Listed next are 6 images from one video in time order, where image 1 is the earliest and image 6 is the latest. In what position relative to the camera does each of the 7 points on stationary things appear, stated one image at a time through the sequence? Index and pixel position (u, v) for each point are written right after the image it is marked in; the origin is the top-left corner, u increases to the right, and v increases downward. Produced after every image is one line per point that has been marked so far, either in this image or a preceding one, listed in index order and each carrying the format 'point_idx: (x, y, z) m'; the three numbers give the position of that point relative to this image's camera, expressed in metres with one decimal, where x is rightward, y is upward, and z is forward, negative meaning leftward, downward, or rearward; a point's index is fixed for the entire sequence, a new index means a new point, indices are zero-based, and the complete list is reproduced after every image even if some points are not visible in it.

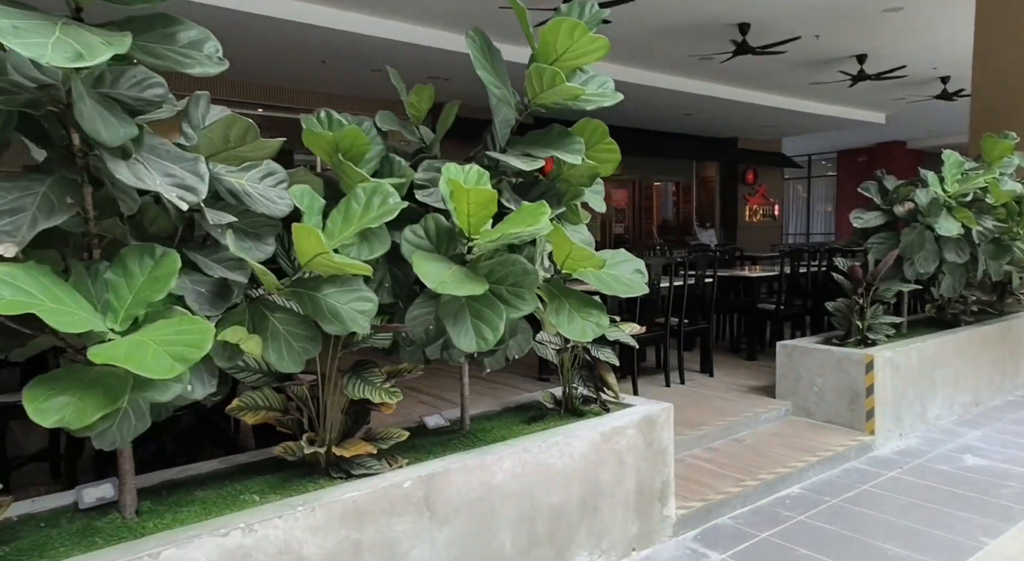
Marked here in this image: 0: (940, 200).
0: (+2.3, +0.4, +4.3) m
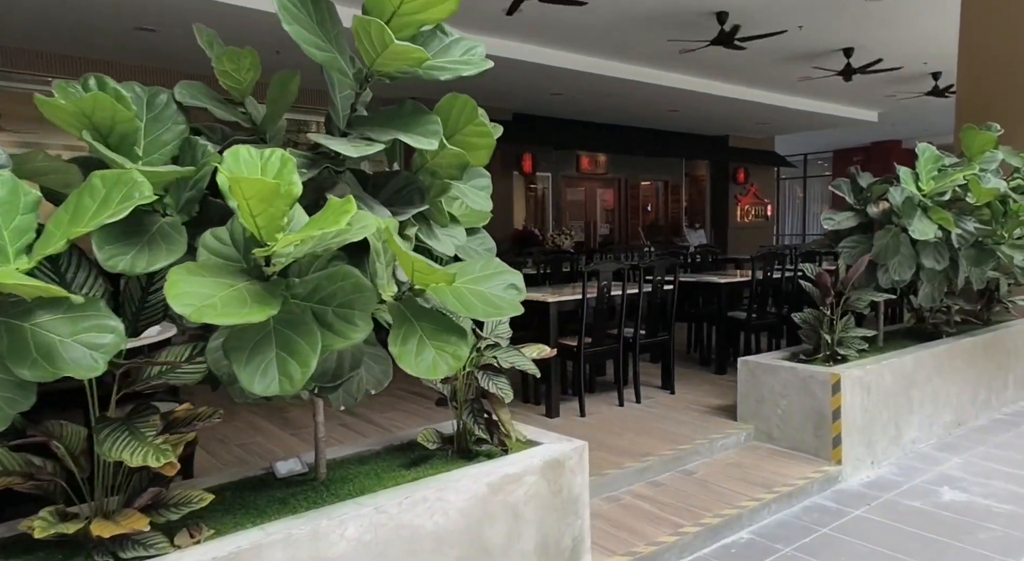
0: (+1.9, +0.4, +3.8) m
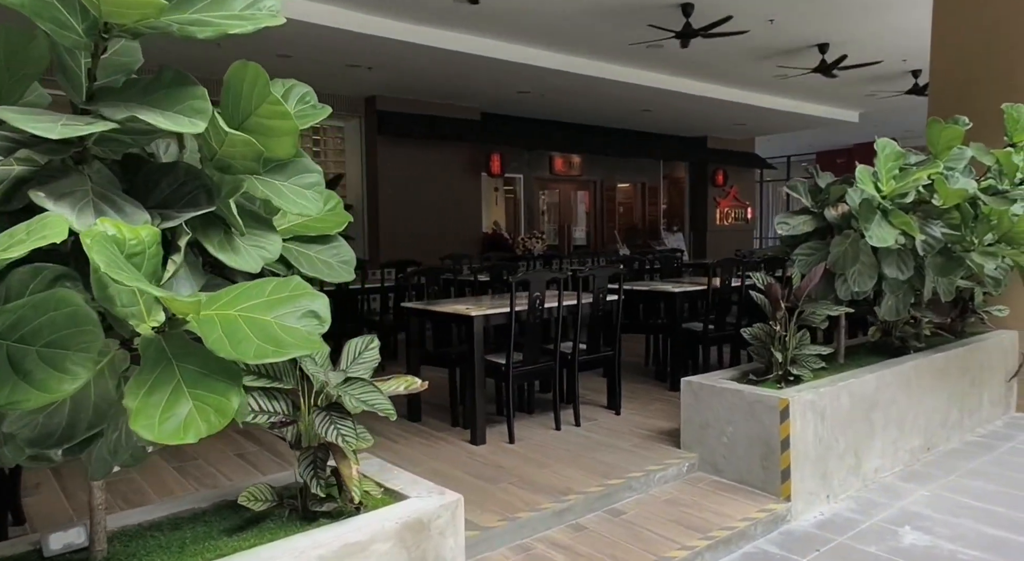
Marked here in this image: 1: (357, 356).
0: (+1.5, +0.3, +3.4) m
1: (-0.4, -0.2, +2.1) m
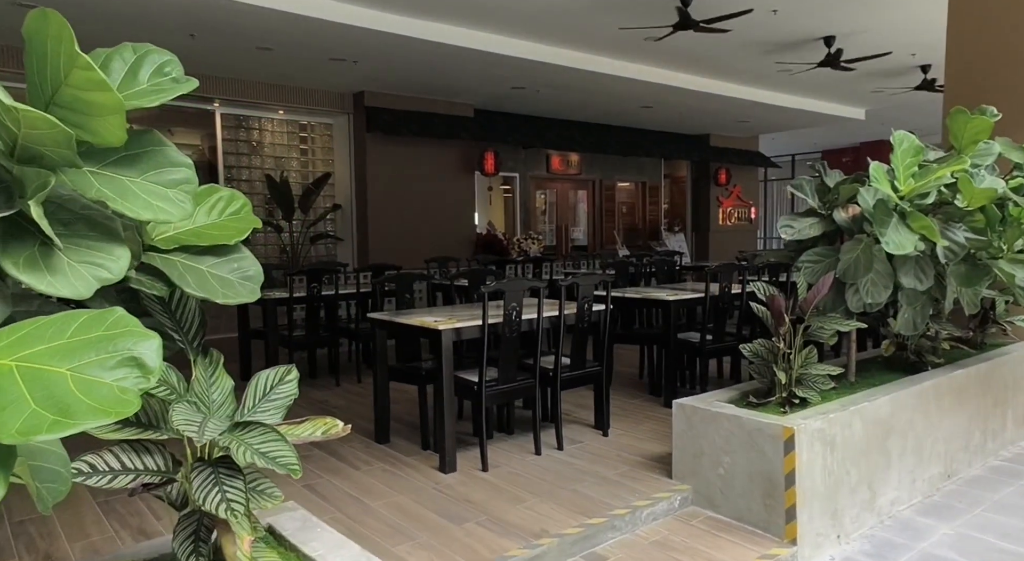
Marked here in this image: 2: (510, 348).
0: (+1.4, +0.3, +3.0) m
1: (-0.5, -0.2, +1.7) m
2: (0.0, -0.3, +3.6) m
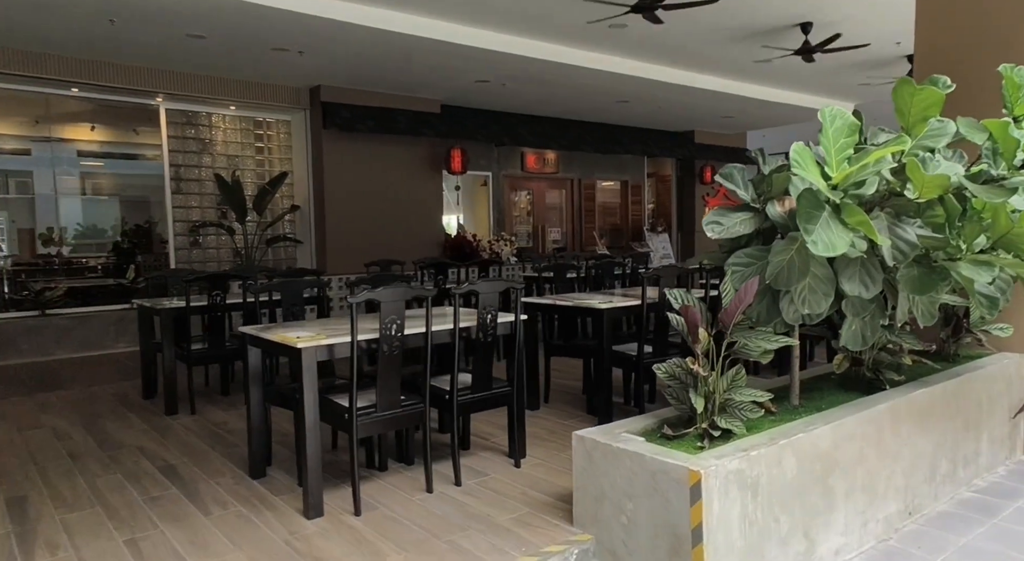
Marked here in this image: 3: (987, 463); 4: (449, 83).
0: (+1.0, +0.3, +2.5) m
1: (-1.0, -0.3, +1.2) m
2: (-0.5, -0.3, +3.1) m
3: (+2.2, -0.9, +3.7) m
4: (-0.8, +2.4, +9.7) m
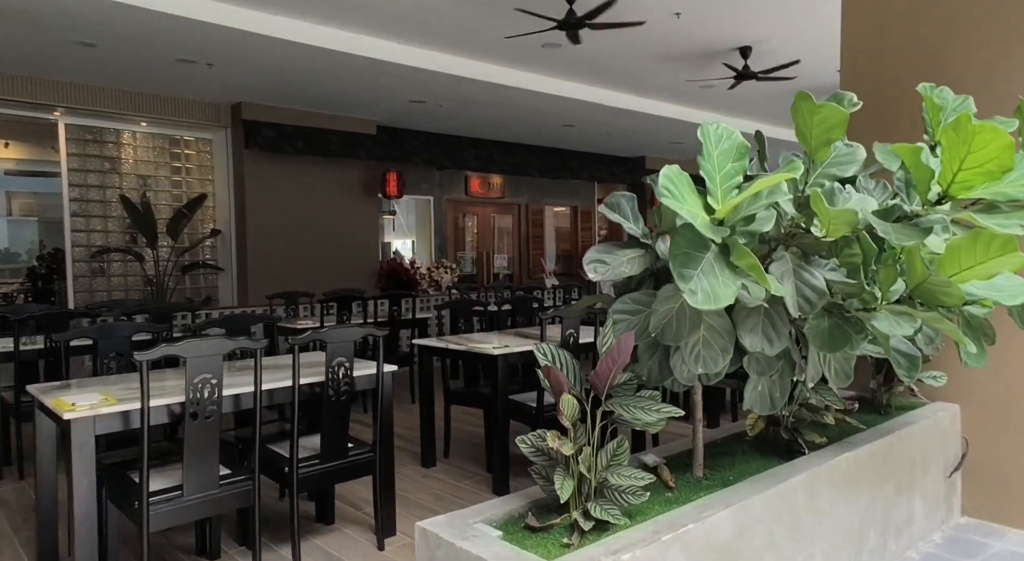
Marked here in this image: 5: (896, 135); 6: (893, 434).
0: (+0.5, +0.1, +2.0) m
1: (-1.4, -0.4, +0.6) m
2: (-1.0, -0.5, +2.5) m
3: (+1.7, -1.0, +3.3) m
4: (-1.6, +2.1, +9.2) m
5: (+1.9, +0.9, +3.9) m
6: (+1.5, -0.6, +3.1) m
